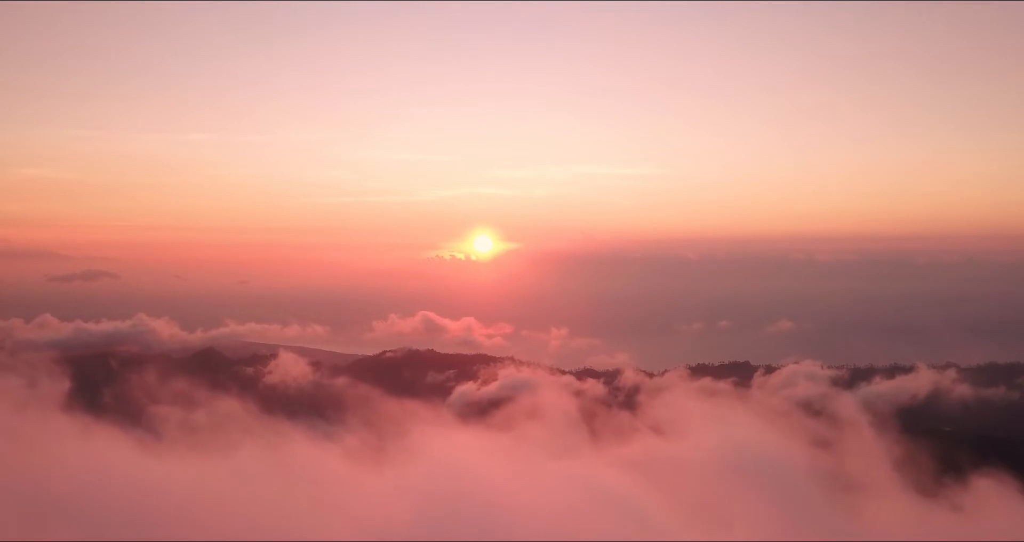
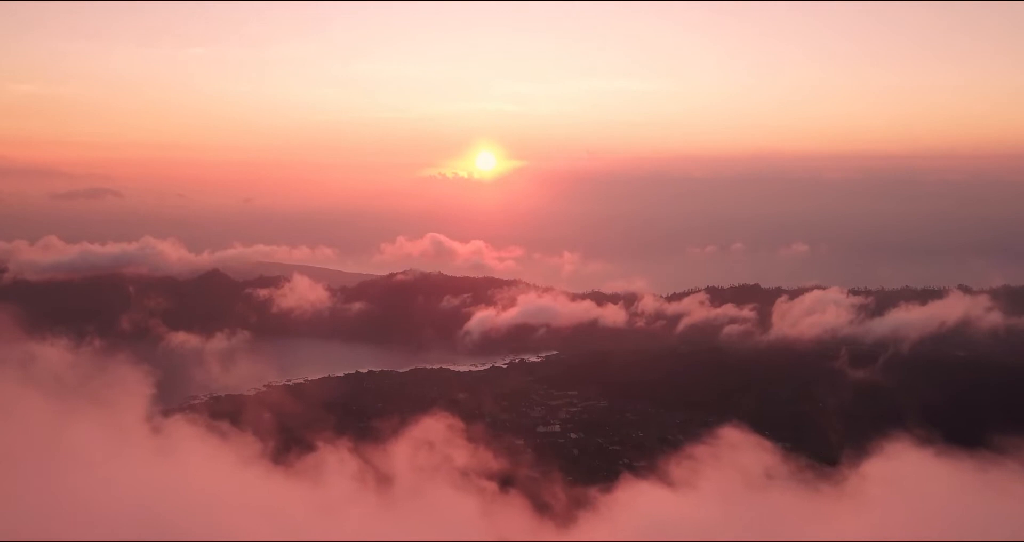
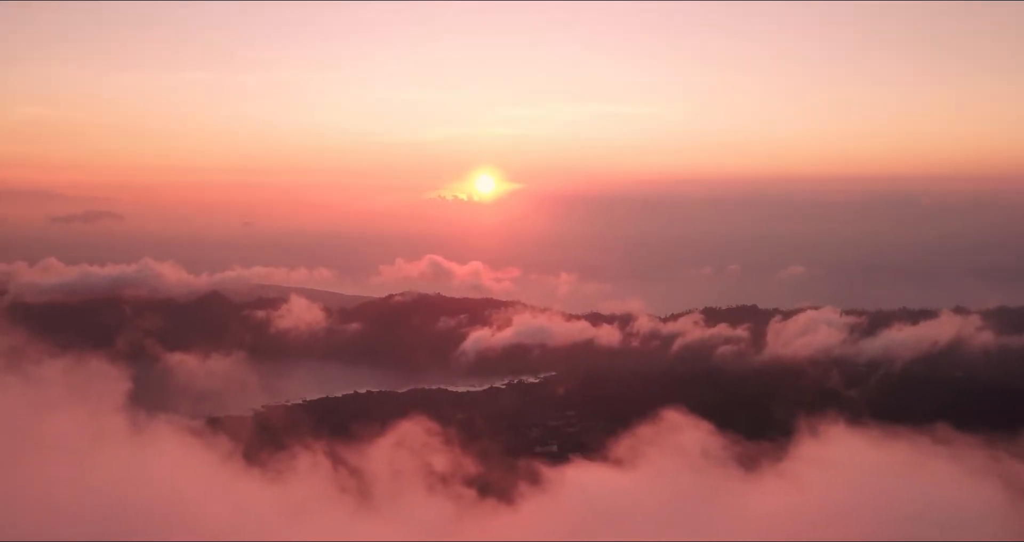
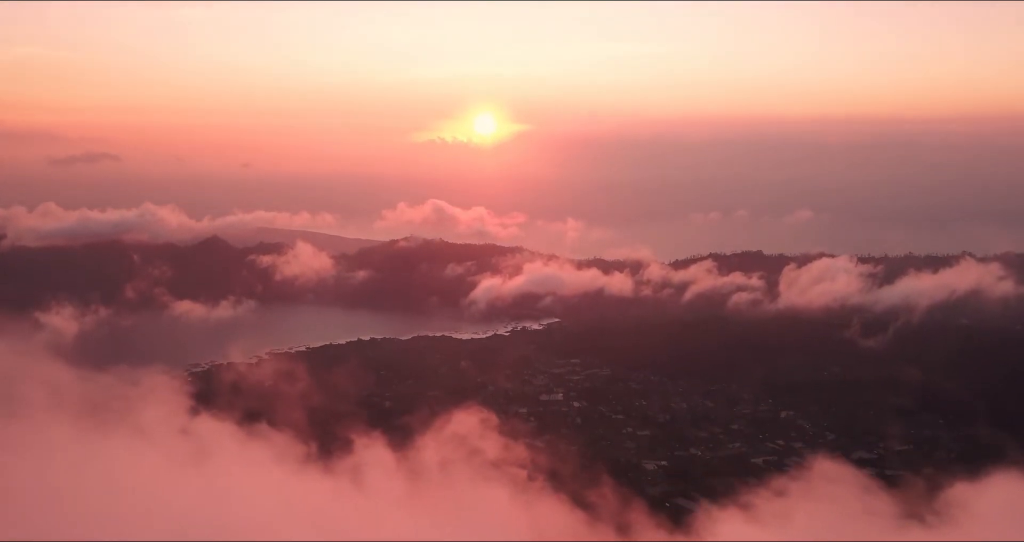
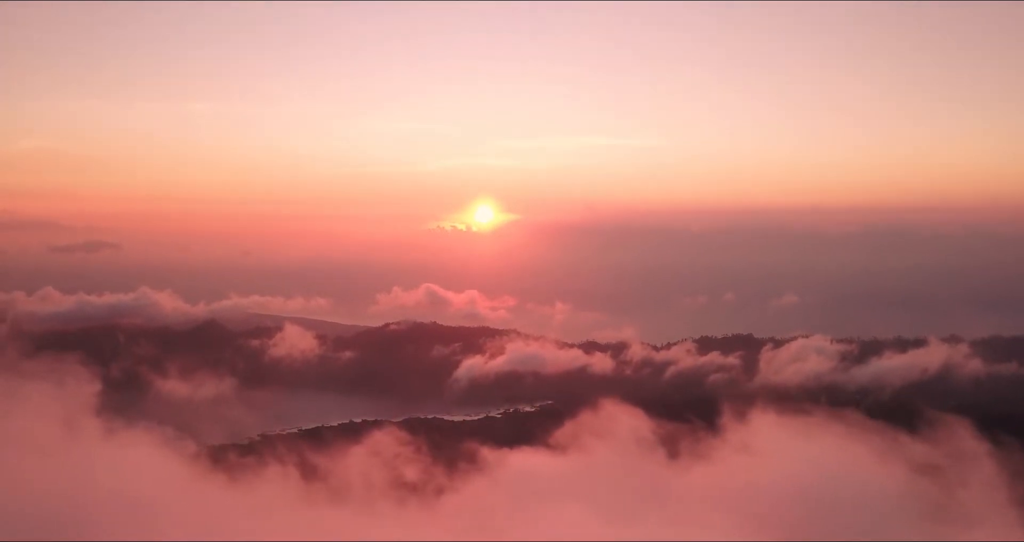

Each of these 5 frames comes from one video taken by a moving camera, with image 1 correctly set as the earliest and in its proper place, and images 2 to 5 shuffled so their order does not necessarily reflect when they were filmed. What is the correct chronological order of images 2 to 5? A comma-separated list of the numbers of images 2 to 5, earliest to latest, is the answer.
5, 3, 2, 4
